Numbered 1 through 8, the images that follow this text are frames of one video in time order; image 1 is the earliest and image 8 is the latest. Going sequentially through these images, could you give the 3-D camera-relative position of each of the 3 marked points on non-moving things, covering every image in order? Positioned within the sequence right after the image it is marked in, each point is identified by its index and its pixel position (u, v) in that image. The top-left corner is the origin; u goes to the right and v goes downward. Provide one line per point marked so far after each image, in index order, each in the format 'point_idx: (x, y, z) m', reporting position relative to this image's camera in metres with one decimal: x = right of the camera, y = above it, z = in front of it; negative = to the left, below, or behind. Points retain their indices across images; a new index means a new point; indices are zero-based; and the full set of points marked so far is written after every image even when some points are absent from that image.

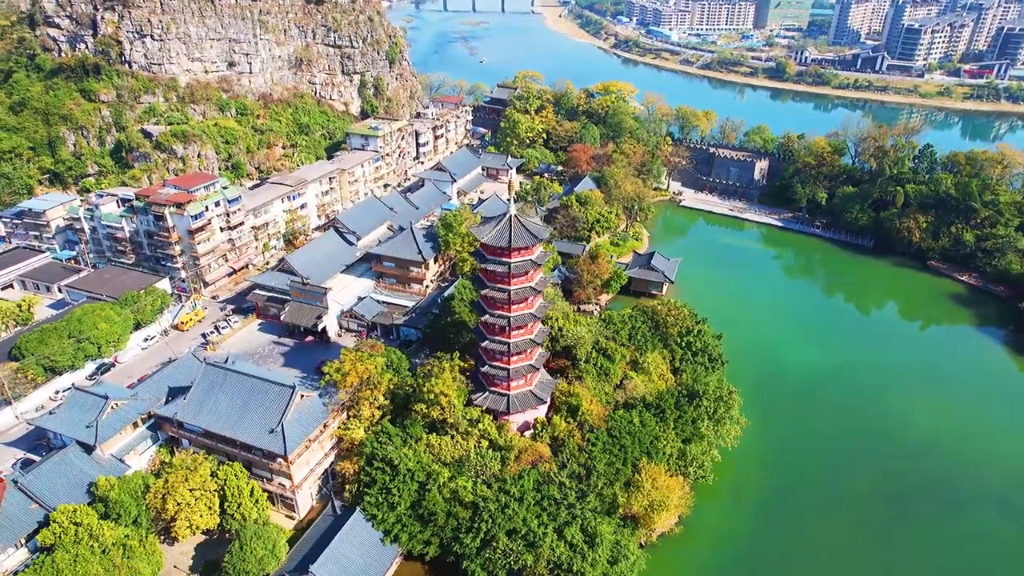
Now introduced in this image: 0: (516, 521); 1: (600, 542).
0: (+0.1, -7.0, +19.1) m
1: (+2.4, -7.6, +18.9) m
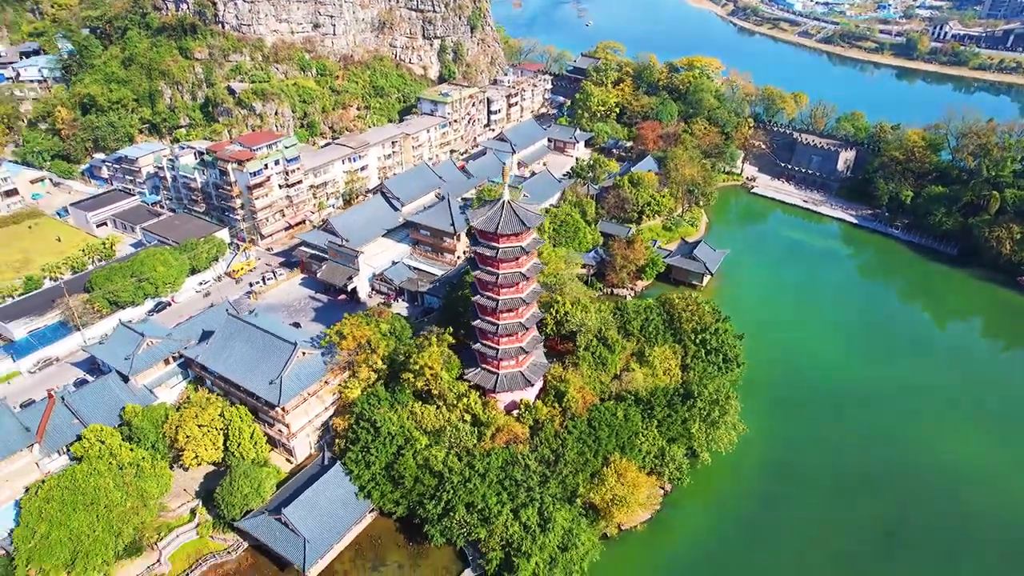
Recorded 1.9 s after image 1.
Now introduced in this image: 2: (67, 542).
0: (-1.2, -6.6, +20.0) m
1: (+1.1, -7.4, +19.5) m
2: (-13.1, -7.5, +18.8) m
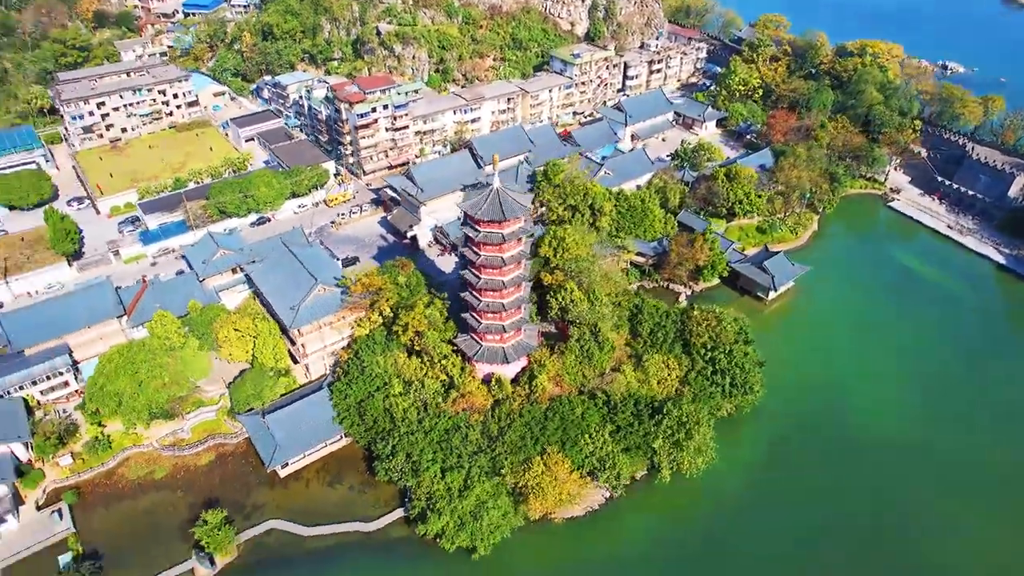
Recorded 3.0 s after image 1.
0: (-3.4, -5.6, +22.2) m
1: (-1.6, -6.9, +21.2) m
2: (-15.1, -4.1, +24.4) m
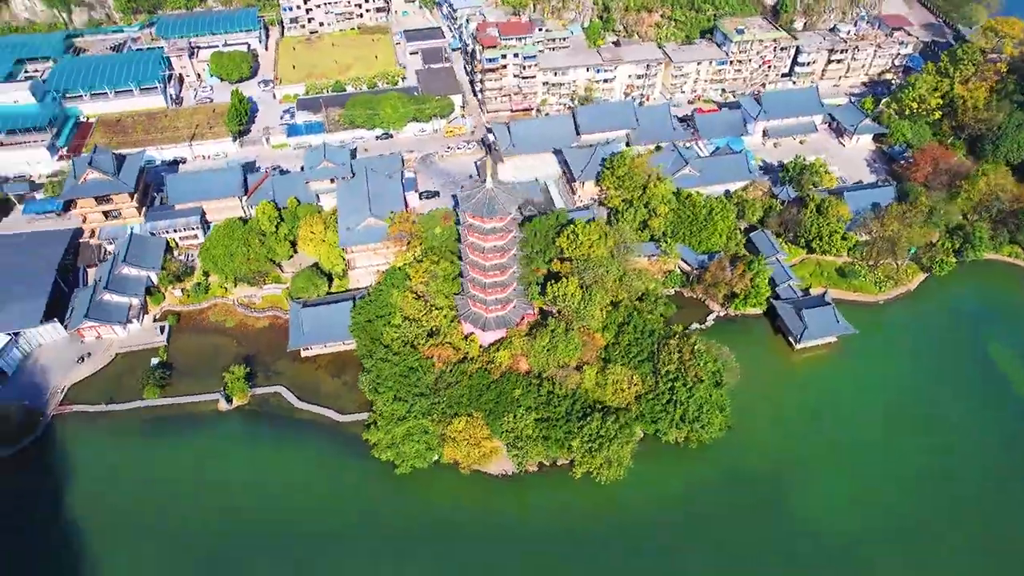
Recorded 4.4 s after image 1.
0: (-5.6, -3.7, +27.4) m
1: (-4.6, -5.6, +26.2) m
2: (-15.0, +1.5, +32.6) m
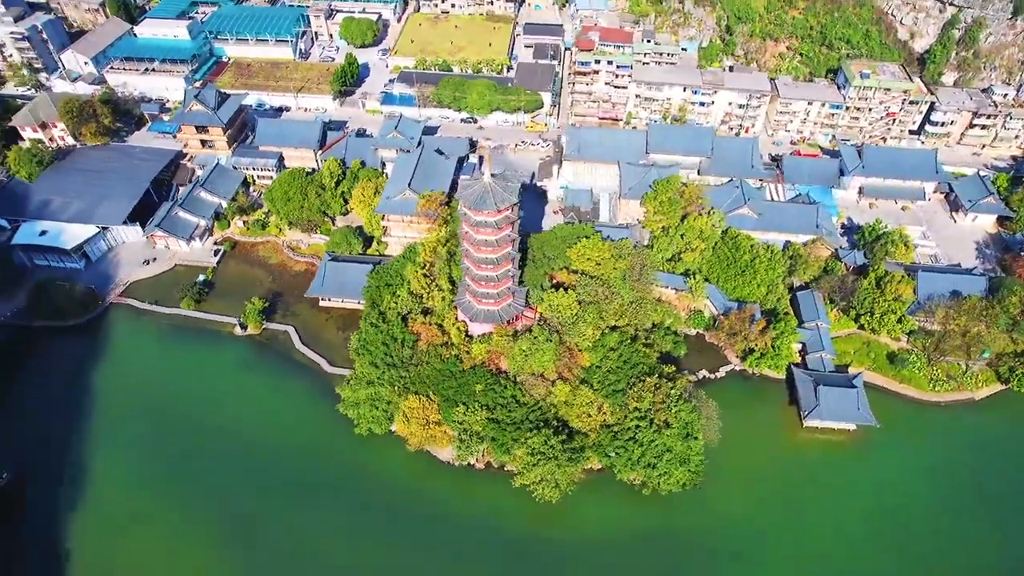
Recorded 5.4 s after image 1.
0: (-6.5, -2.2, +28.7) m
1: (-6.3, -4.3, +27.4) m
2: (-13.2, +4.9, +35.7) m
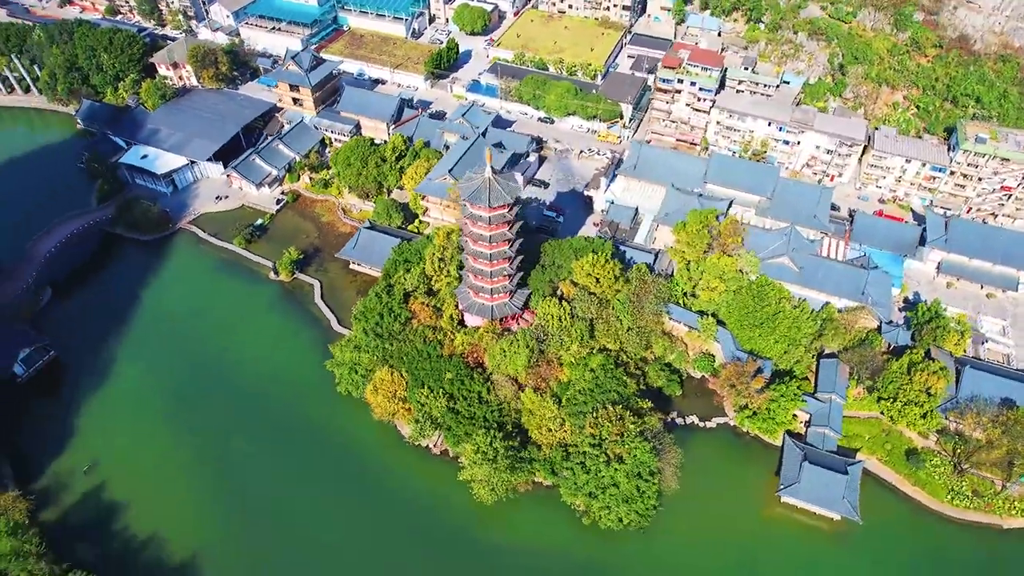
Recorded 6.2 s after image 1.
0: (-6.8, -0.8, +30.0) m
1: (-7.2, -2.8, +28.7) m
2: (-10.3, +7.4, +38.0) m
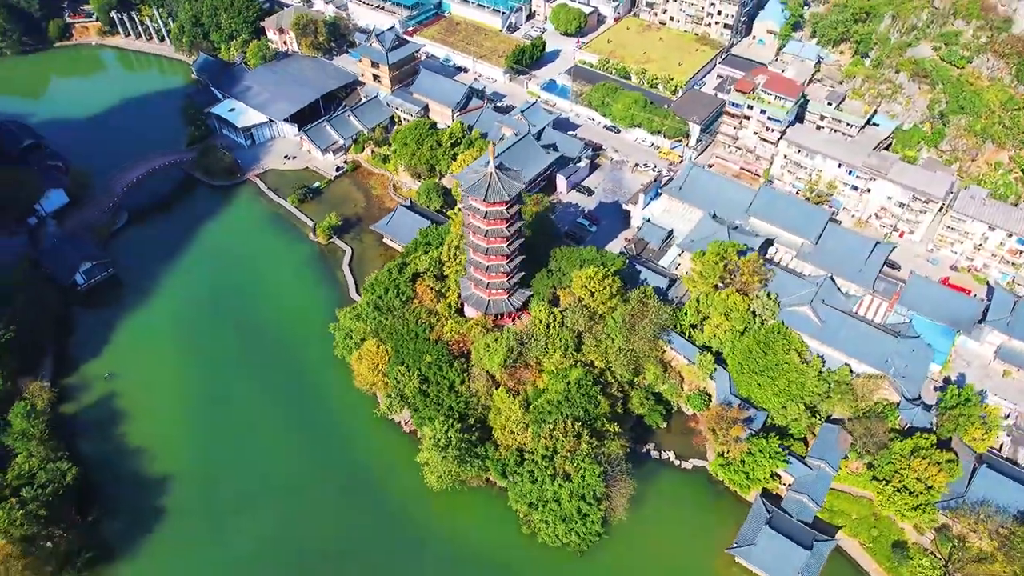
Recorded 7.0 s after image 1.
0: (-6.5, +0.5, +31.1) m
1: (-7.5, -1.4, +29.9) m
2: (-7.1, +9.0, +39.5) m
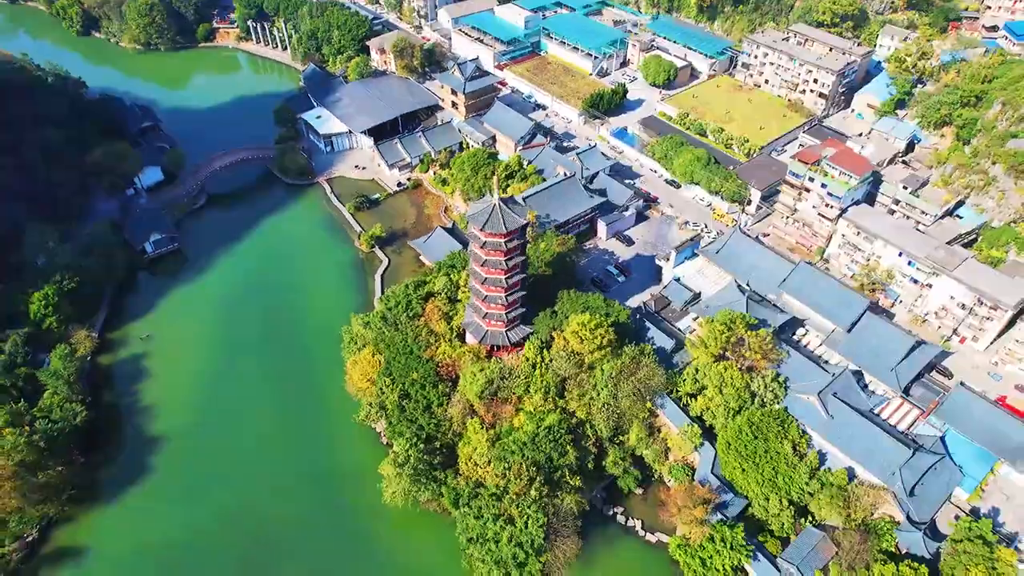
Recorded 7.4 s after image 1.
0: (-5.9, -0.1, +32.1) m
1: (-7.4, -1.7, +31.1) m
2: (-3.6, +7.8, +40.9) m
